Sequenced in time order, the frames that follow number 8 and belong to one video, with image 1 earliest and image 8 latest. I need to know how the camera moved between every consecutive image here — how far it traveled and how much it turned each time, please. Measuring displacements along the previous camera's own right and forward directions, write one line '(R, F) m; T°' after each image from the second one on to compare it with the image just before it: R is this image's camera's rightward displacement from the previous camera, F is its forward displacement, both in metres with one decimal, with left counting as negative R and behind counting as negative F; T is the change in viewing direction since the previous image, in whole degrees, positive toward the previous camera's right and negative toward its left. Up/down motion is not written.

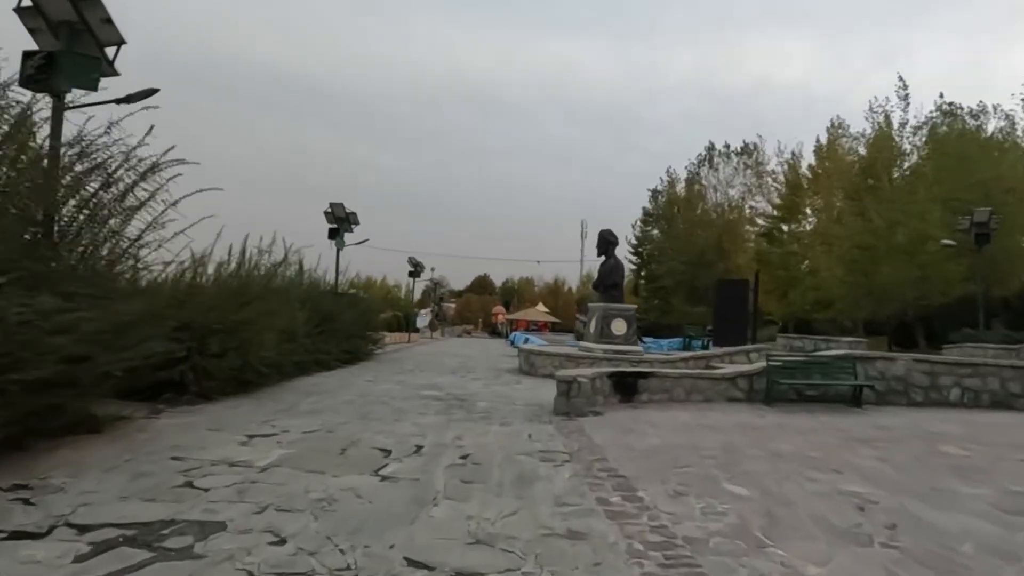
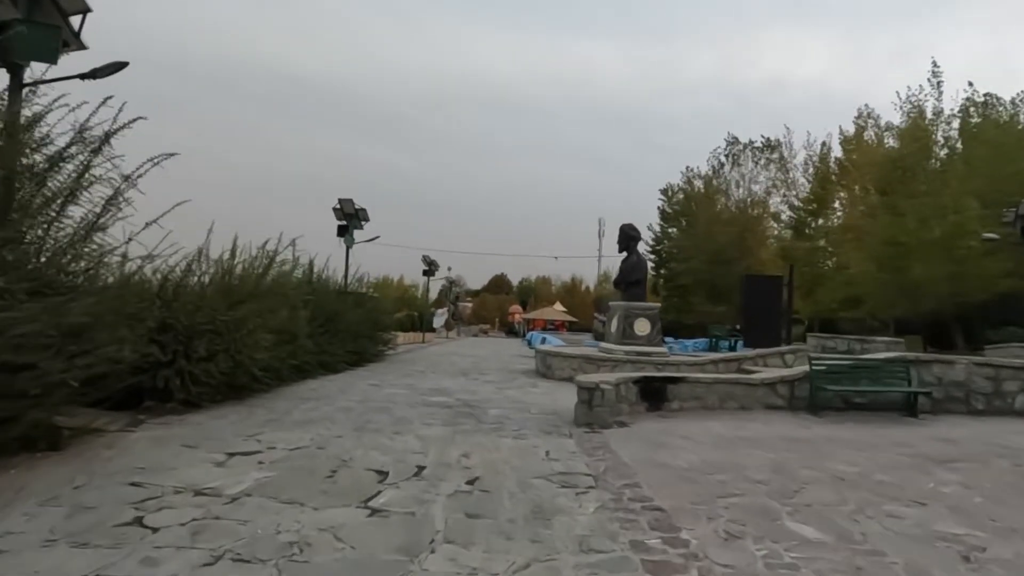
(0.0, +0.8) m; -1°
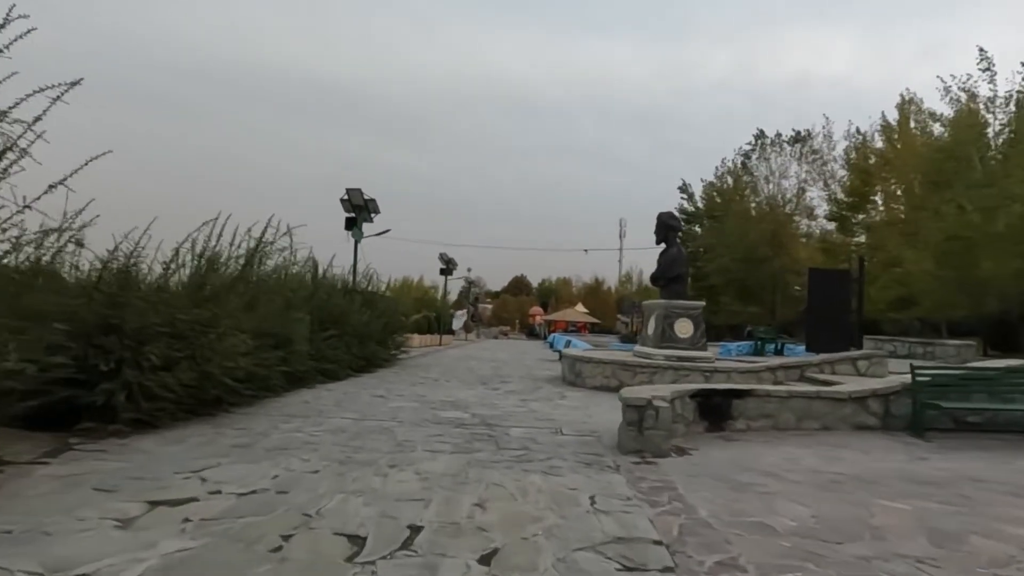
(-0.1, +1.7) m; -2°
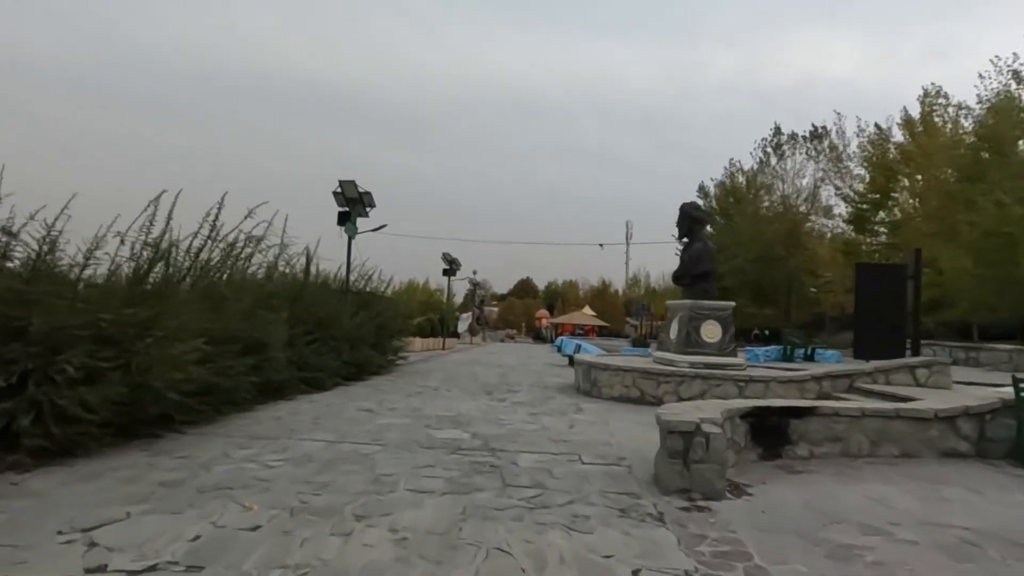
(0.0, +1.3) m; -1°
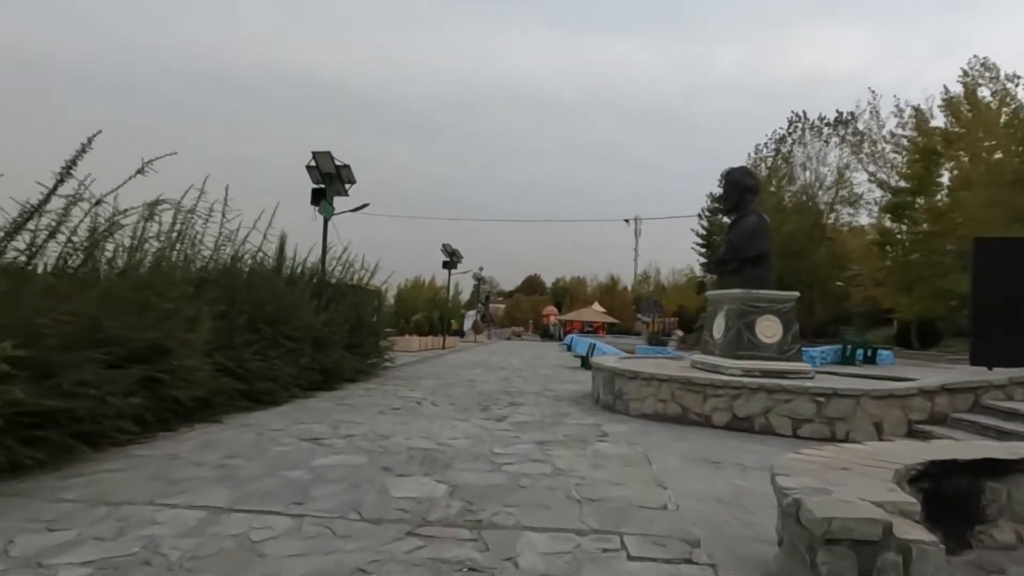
(+0.1, +2.5) m; -1°
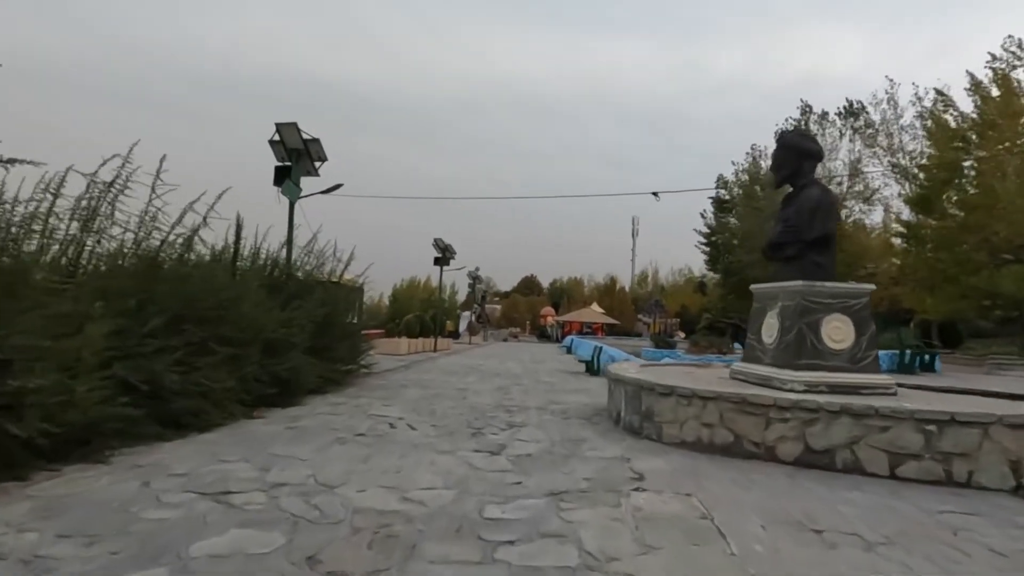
(0.0, +2.0) m; 0°
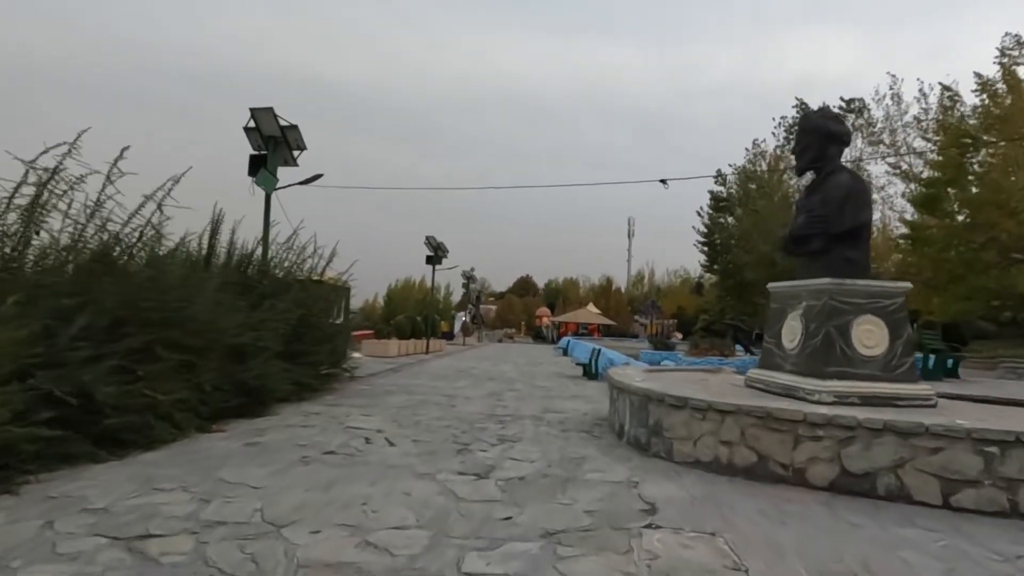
(0.0, +0.8) m; 0°
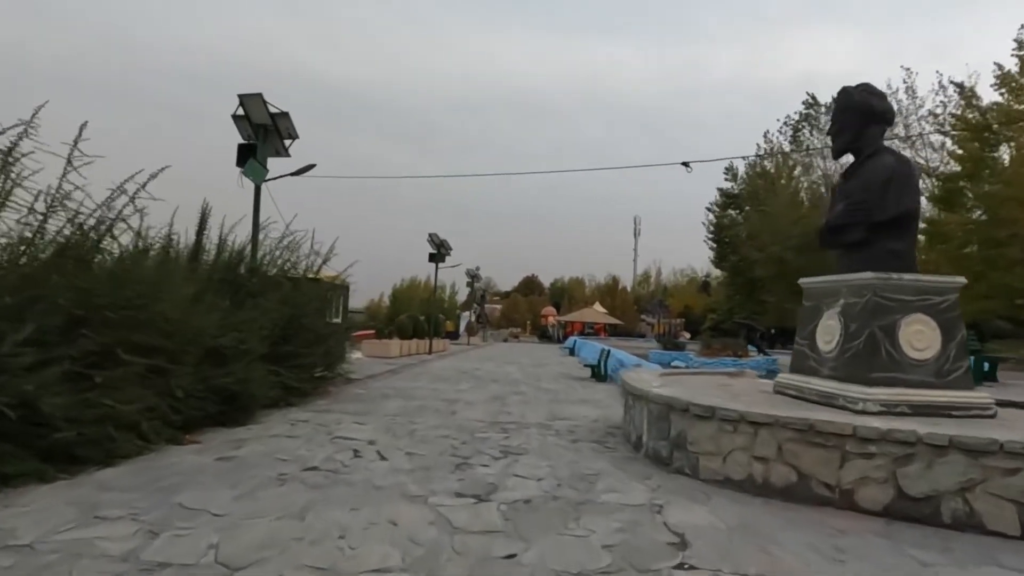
(0.0, +0.7) m; 0°
